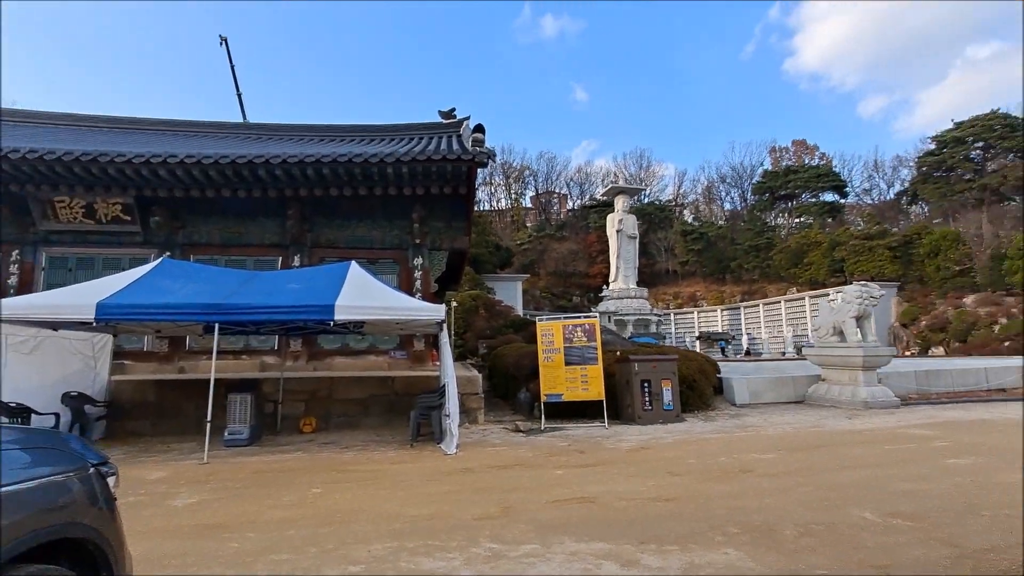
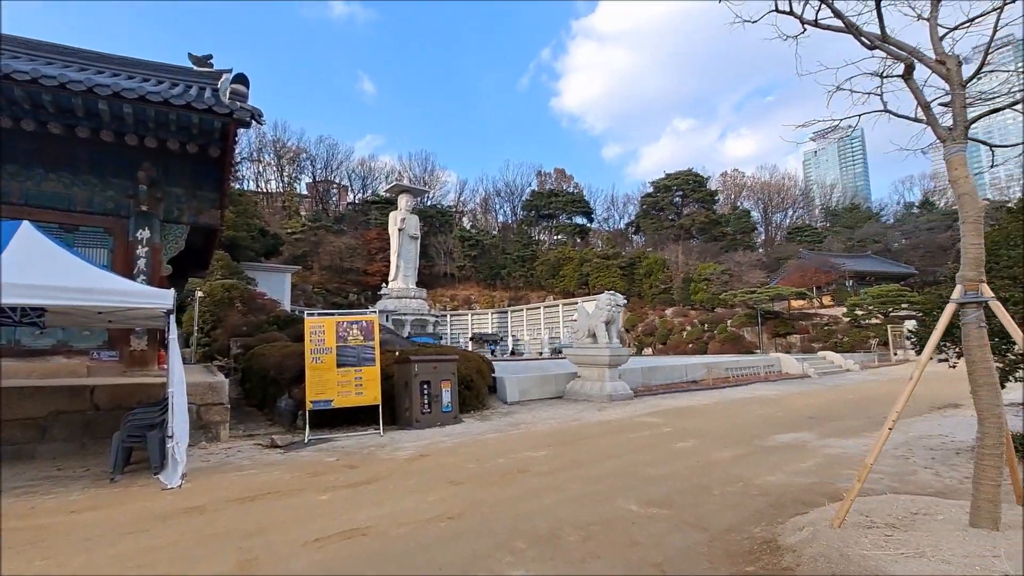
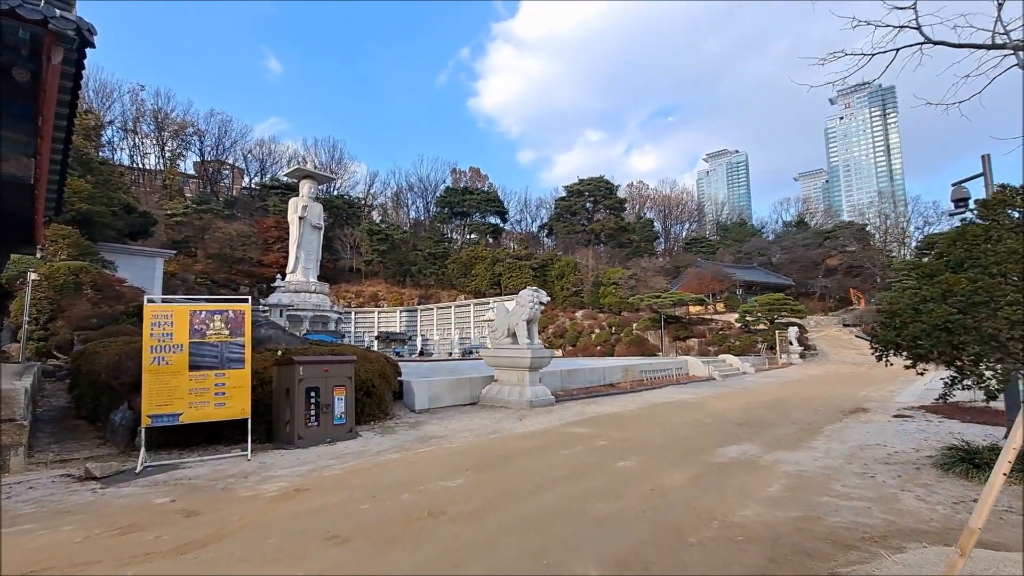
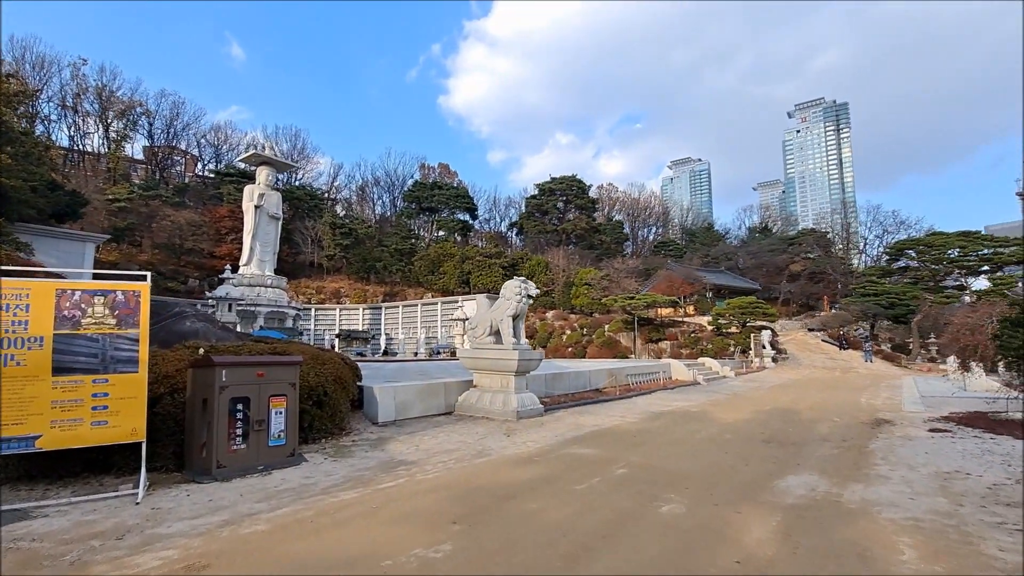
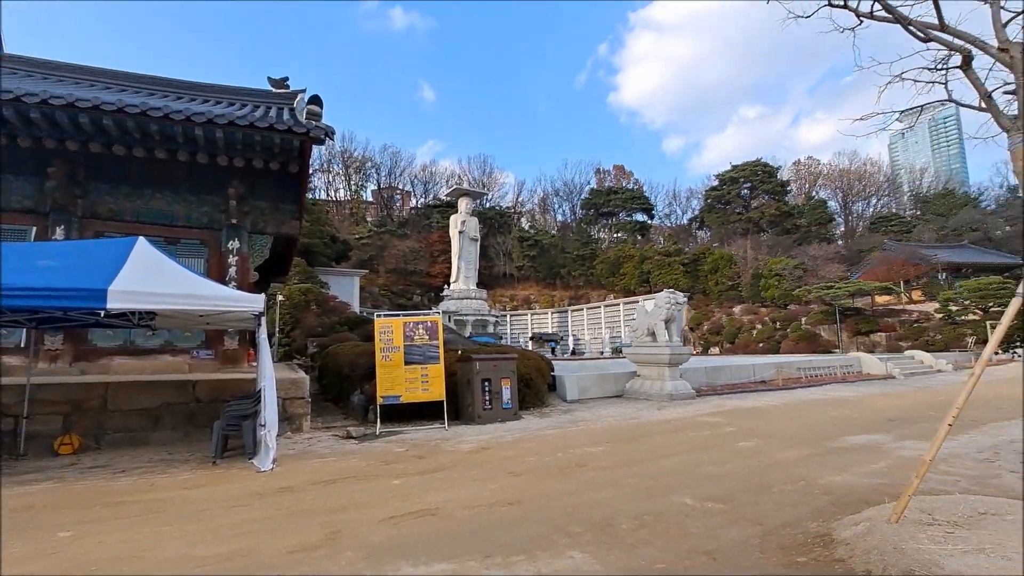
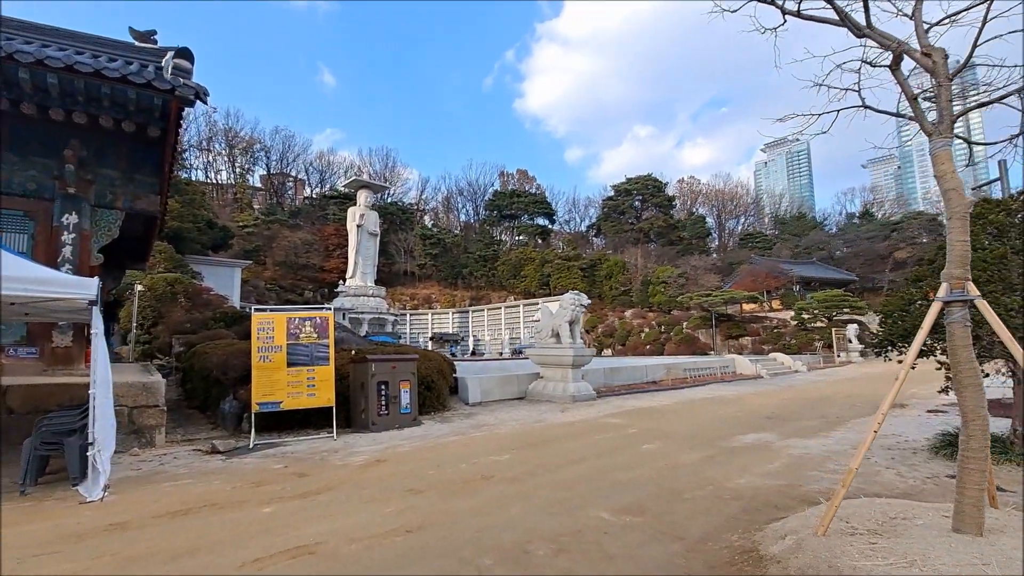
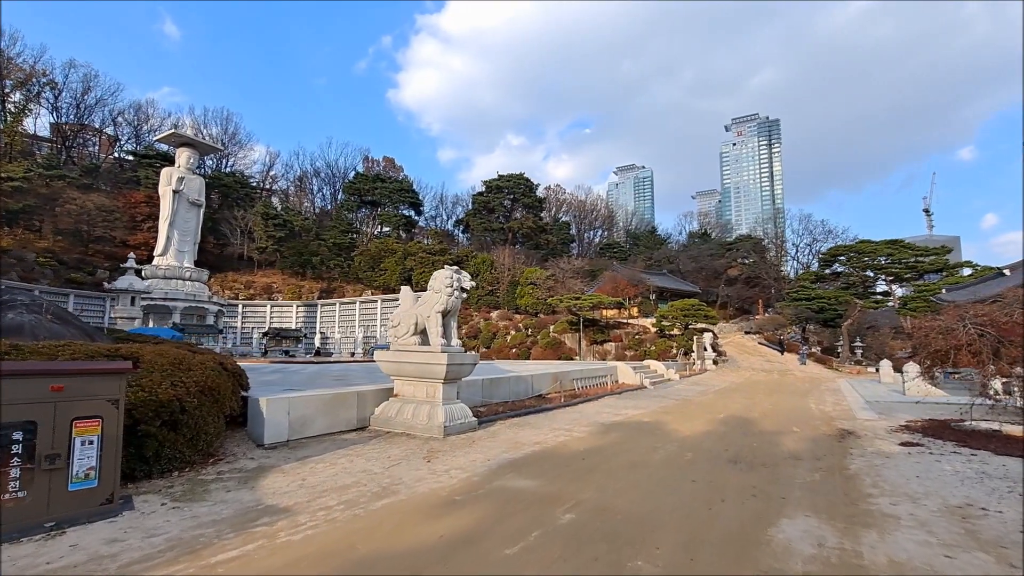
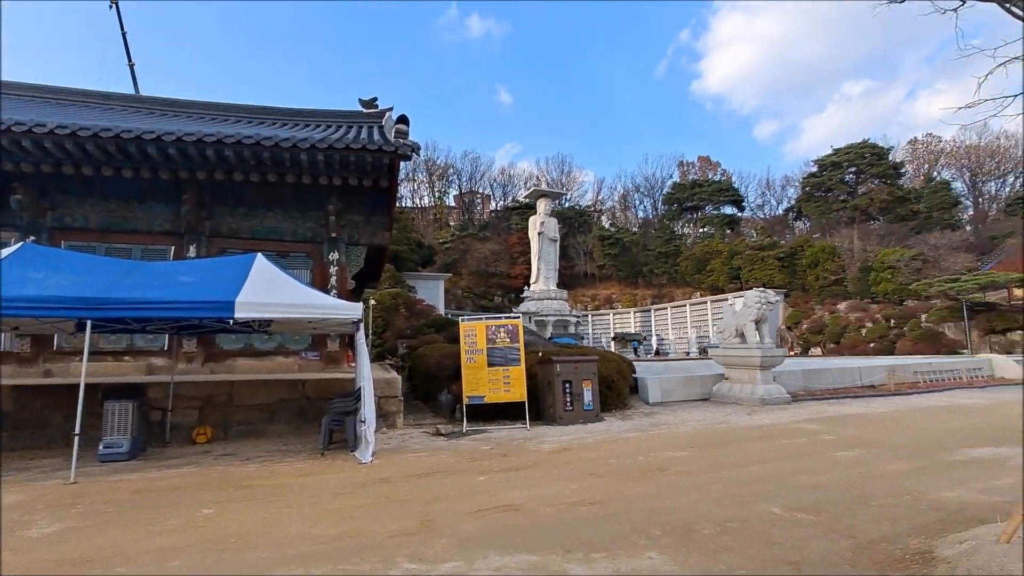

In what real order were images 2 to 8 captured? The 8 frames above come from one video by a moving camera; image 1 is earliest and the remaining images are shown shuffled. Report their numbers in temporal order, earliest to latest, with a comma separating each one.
8, 5, 2, 6, 3, 4, 7
